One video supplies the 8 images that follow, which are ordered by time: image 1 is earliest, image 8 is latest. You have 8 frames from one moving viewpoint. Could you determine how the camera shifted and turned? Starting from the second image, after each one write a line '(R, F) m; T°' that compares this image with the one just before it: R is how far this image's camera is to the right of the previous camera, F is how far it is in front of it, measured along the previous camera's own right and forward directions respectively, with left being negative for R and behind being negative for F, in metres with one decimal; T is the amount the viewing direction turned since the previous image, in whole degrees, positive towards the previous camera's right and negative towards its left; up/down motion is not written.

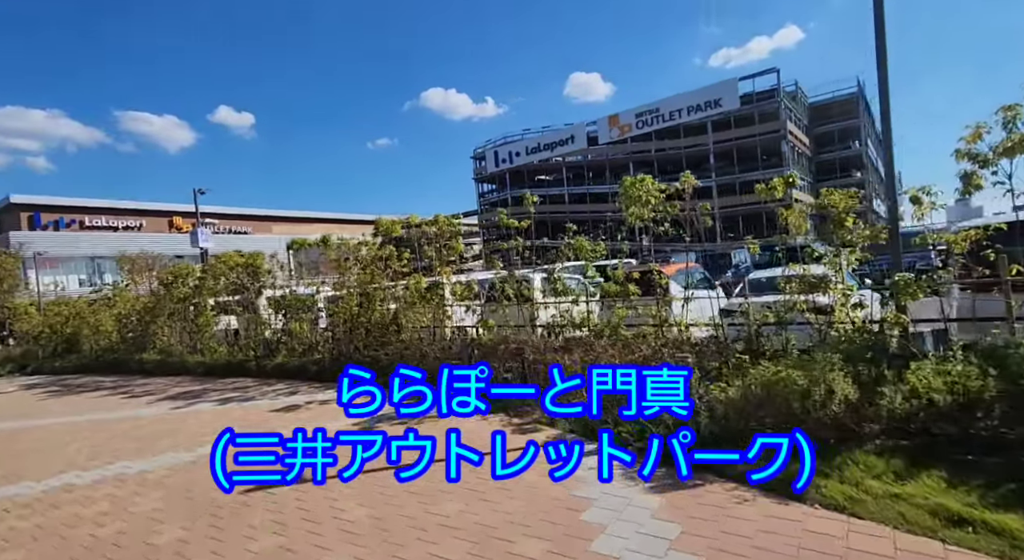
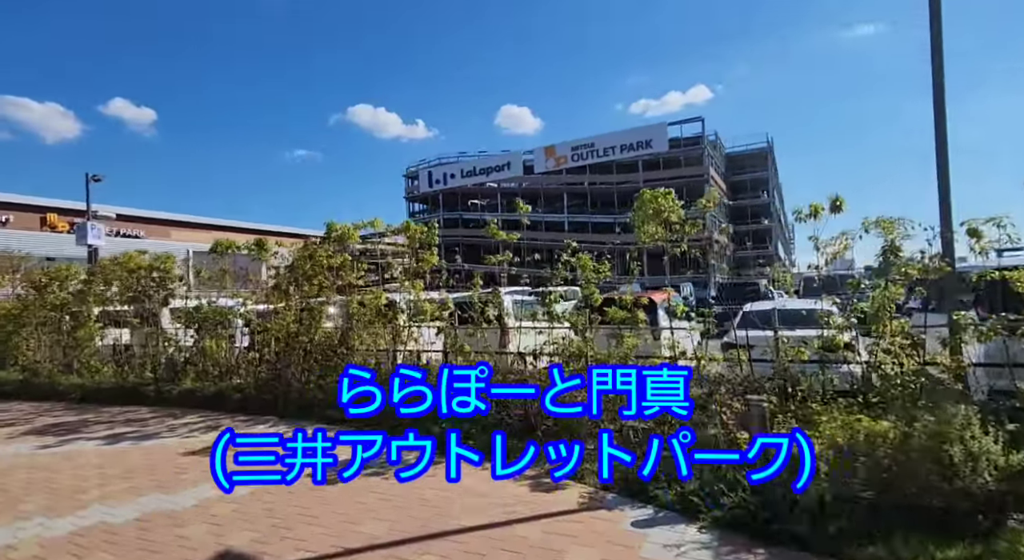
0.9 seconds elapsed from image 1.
(-0.7, +1.0) m; +9°
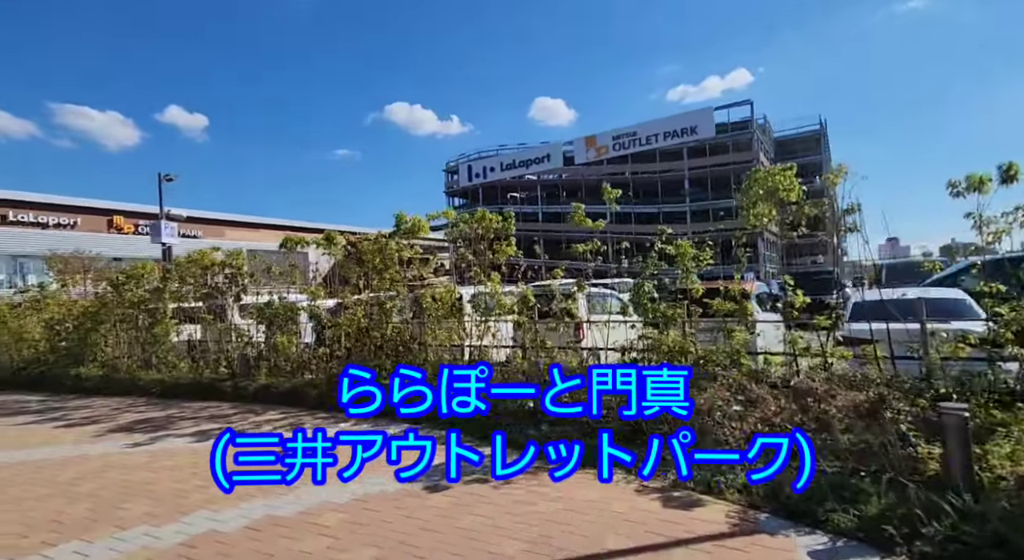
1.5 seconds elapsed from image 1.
(-0.4, +0.3) m; -5°
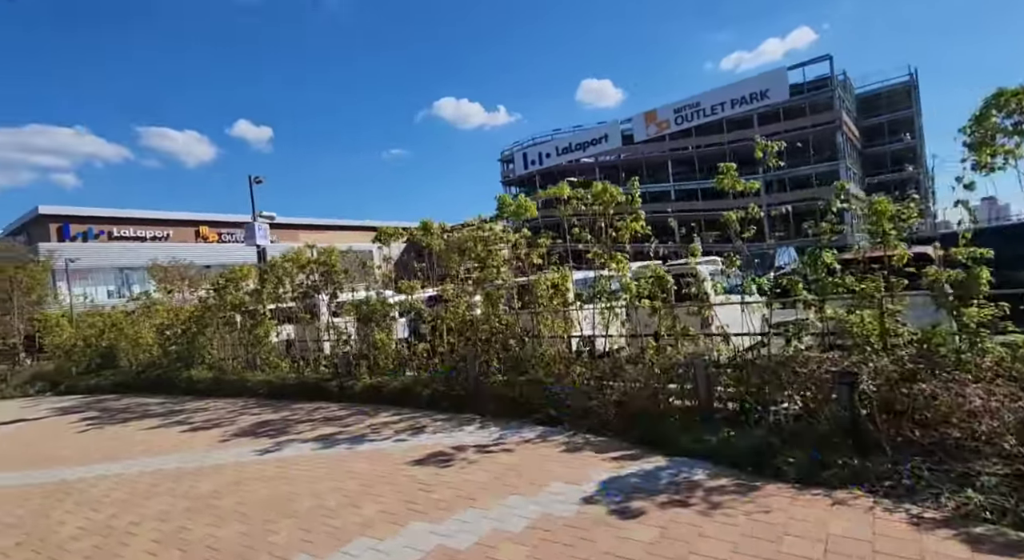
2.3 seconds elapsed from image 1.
(-0.6, +0.5) m; -7°
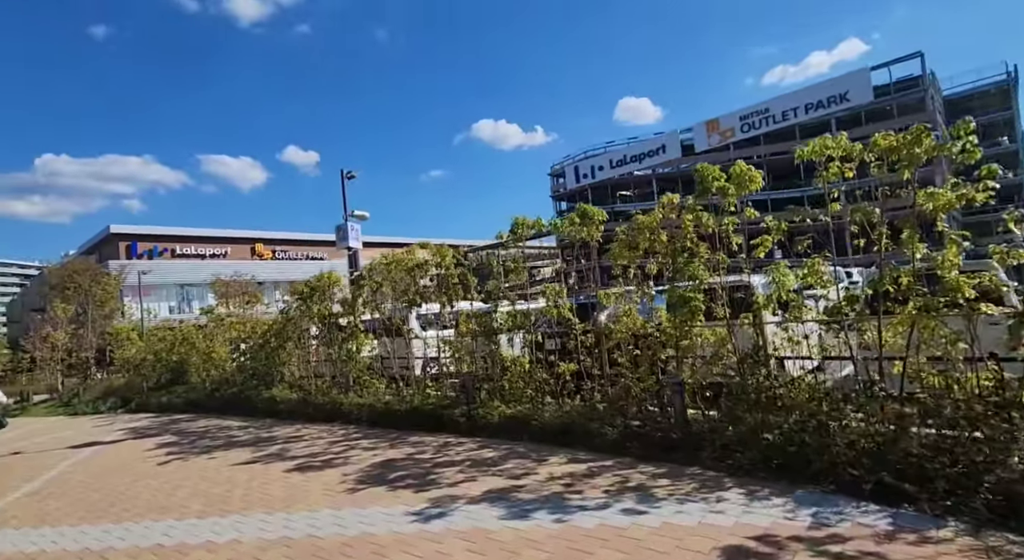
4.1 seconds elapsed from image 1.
(-1.4, +1.6) m; -5°
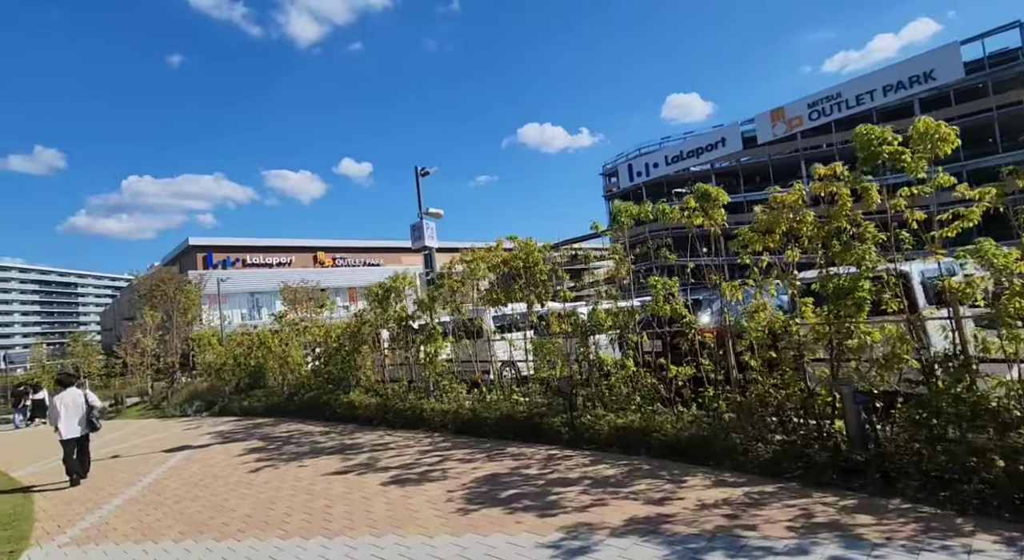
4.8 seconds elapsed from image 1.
(-0.5, +0.6) m; -6°
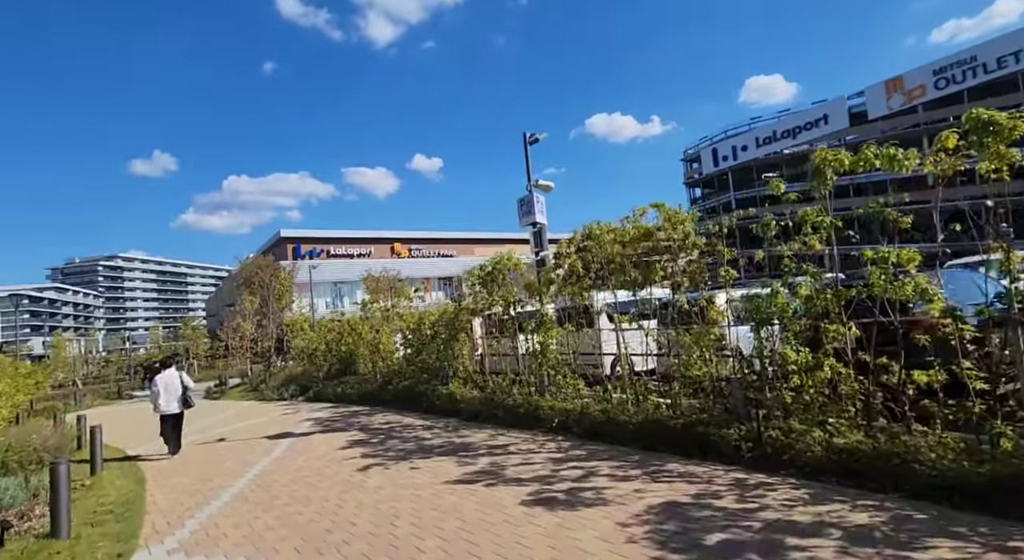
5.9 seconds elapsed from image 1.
(-0.9, +1.3) m; -7°
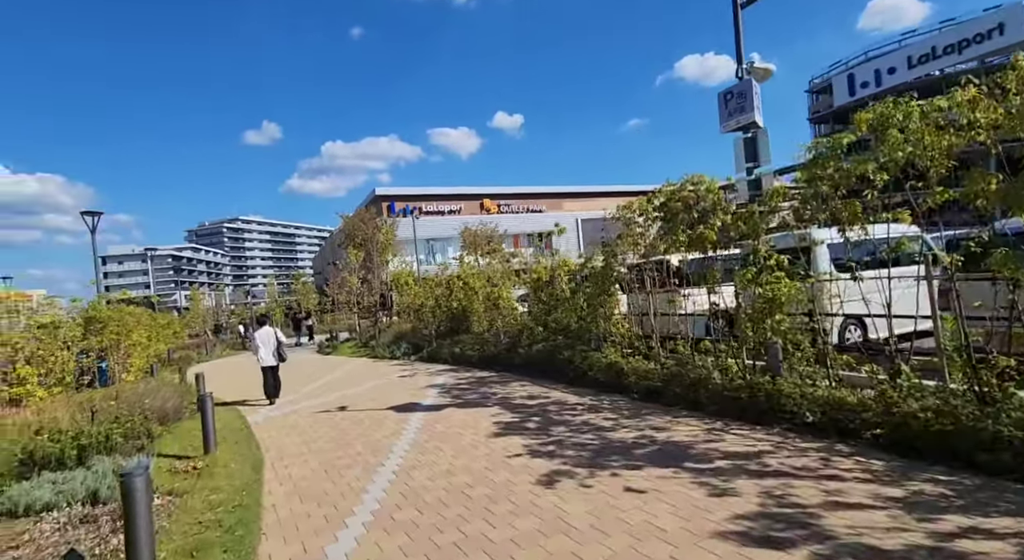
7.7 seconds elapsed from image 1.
(-1.5, +2.7) m; -9°
